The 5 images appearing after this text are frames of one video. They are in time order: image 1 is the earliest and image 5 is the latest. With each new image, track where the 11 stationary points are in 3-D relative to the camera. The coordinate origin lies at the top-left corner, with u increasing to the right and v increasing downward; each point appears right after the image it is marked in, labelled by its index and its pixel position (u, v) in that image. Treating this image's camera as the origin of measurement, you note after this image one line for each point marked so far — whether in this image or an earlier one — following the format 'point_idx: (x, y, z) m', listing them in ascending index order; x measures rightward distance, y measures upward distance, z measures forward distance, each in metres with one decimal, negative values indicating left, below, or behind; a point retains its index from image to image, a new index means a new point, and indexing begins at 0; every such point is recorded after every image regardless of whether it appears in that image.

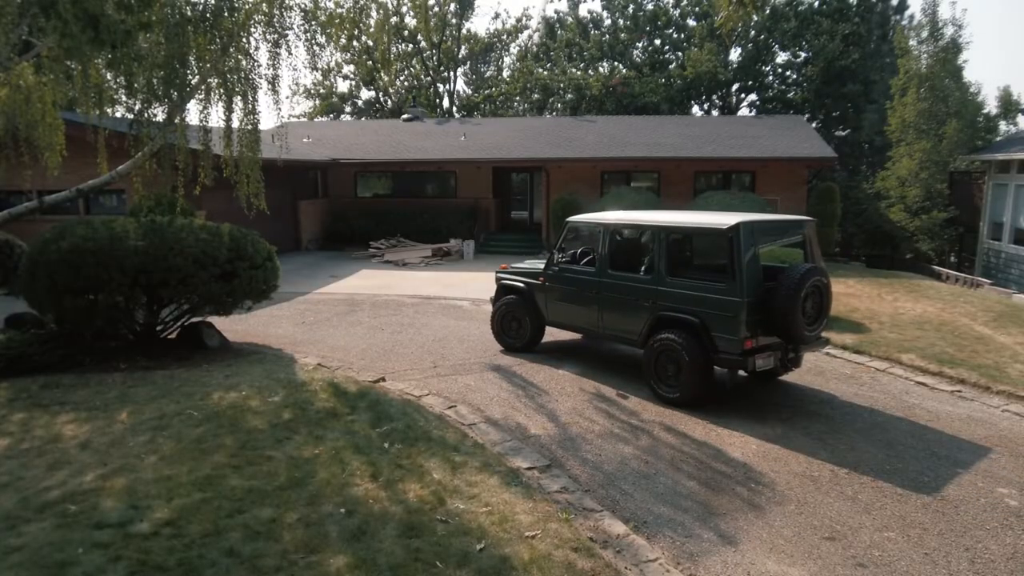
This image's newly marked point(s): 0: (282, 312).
0: (-2.2, -0.2, +10.4) m
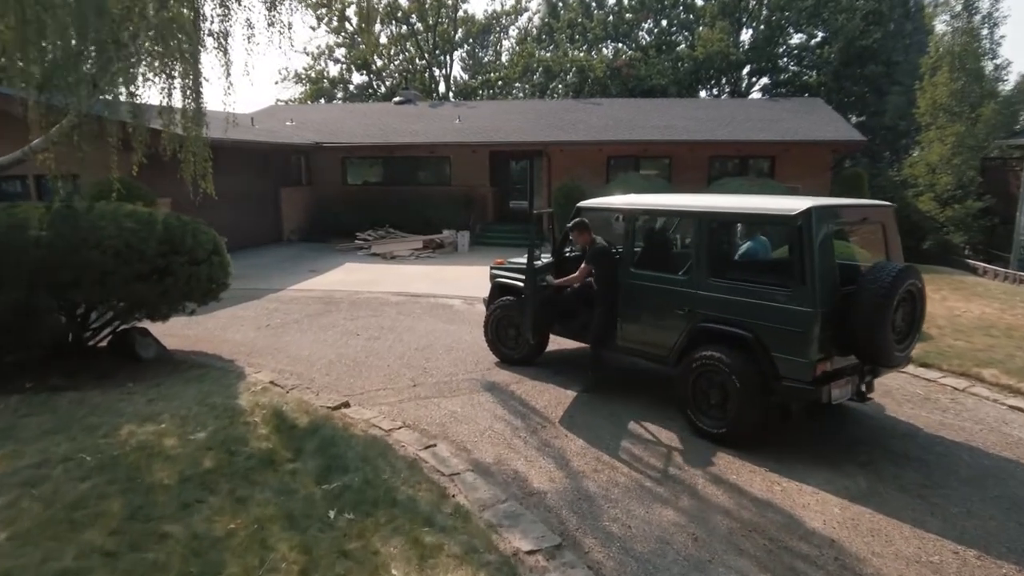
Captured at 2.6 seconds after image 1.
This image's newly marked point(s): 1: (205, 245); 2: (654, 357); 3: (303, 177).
0: (-2.3, -0.2, +9.1) m
1: (-1.8, +0.3, +6.3) m
2: (+0.7, -0.3, +5.1) m
3: (-3.5, +1.9, +18.0) m
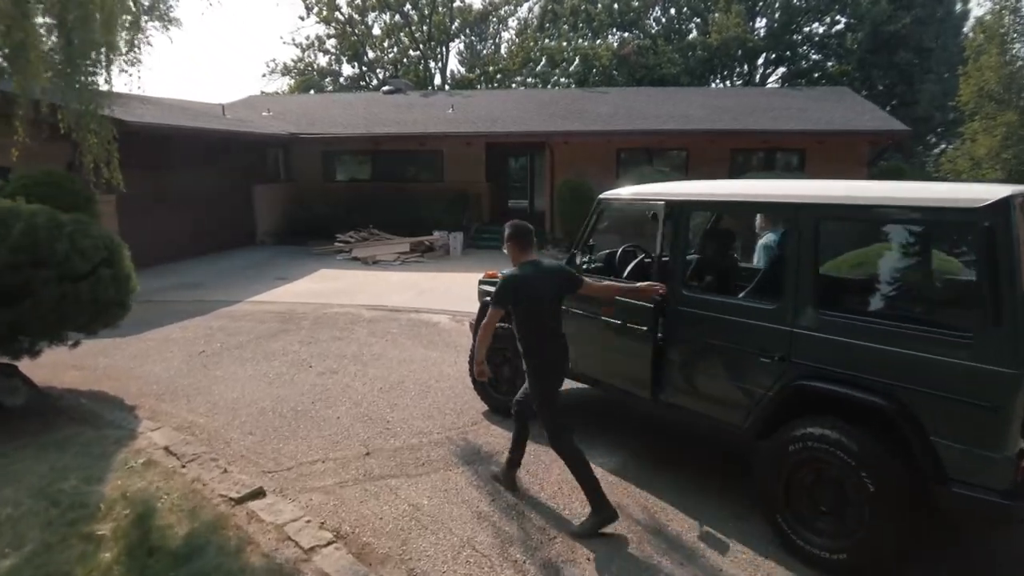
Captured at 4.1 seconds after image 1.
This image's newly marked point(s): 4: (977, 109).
0: (-2.3, -0.3, +7.4) m
1: (-1.8, +0.2, +4.6) m
2: (+0.7, -0.4, +3.4) m
3: (-3.5, +1.8, +16.3) m
4: (+6.7, +2.6, +15.7) m
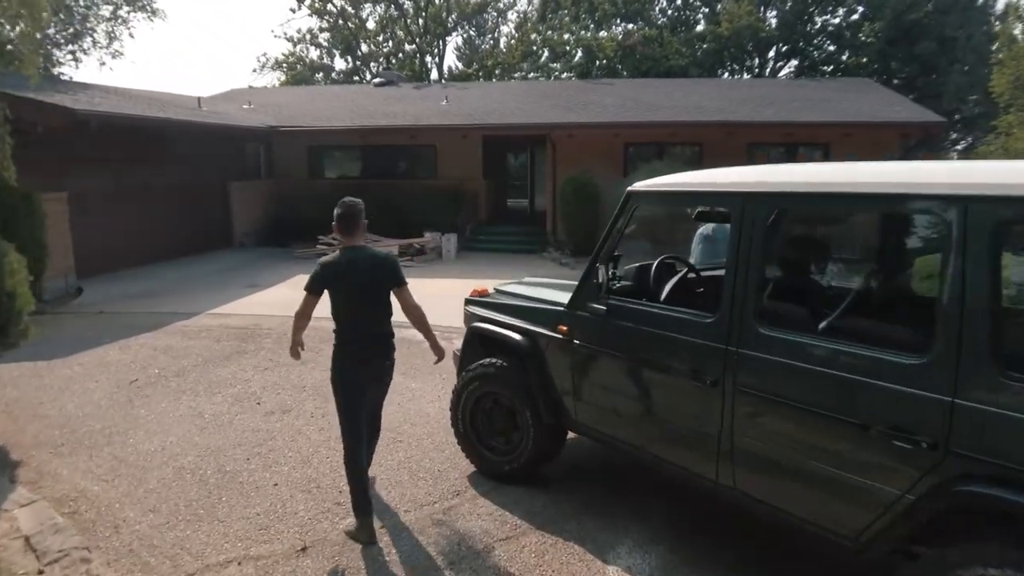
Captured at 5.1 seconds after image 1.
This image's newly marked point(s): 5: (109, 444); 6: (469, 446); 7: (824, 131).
0: (-2.3, -0.4, +6.3) m
1: (-1.8, +0.1, +3.5) m
2: (+0.6, -0.5, +2.3) m
3: (-3.5, +1.7, +15.2) m
4: (+6.7, +2.5, +14.5) m
5: (-1.6, -0.6, +4.2) m
6: (-0.1, -0.5, +3.6) m
7: (+3.7, +1.9, +12.7) m
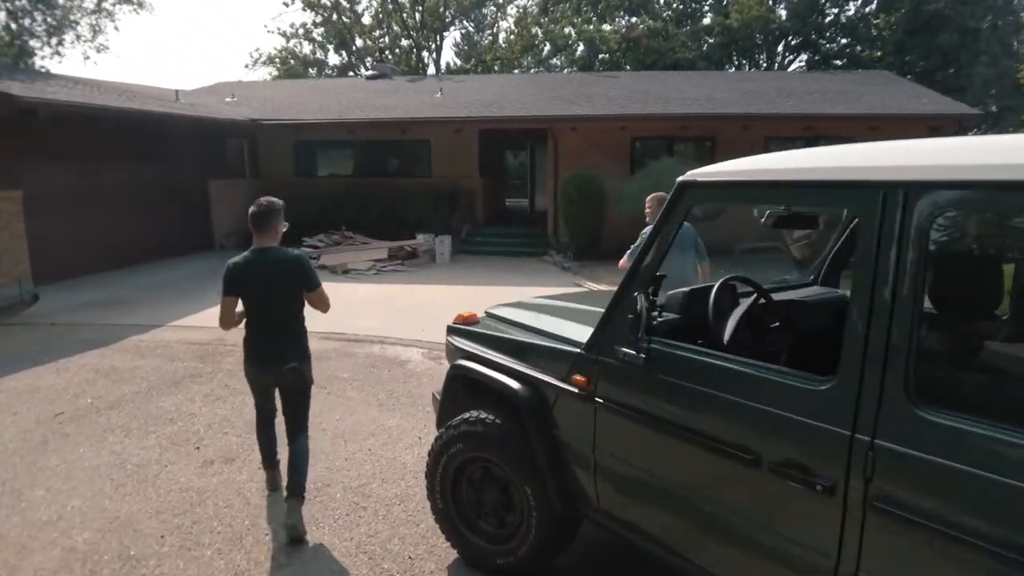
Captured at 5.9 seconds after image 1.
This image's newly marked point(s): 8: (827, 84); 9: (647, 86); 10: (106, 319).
0: (-2.3, -0.5, +5.4) m
1: (-1.9, 0.0, +2.6) m
2: (+0.6, -0.6, +1.4) m
3: (-3.5, +1.6, +14.3) m
4: (+6.7, +2.5, +13.6) m
5: (-1.6, -0.7, +3.3) m
6: (-0.2, -0.6, +2.7) m
7: (+3.7, +1.8, +11.8) m
8: (+4.0, +2.6, +13.7) m
9: (+1.8, +2.7, +14.2) m
10: (-2.9, -0.2, +7.8) m
